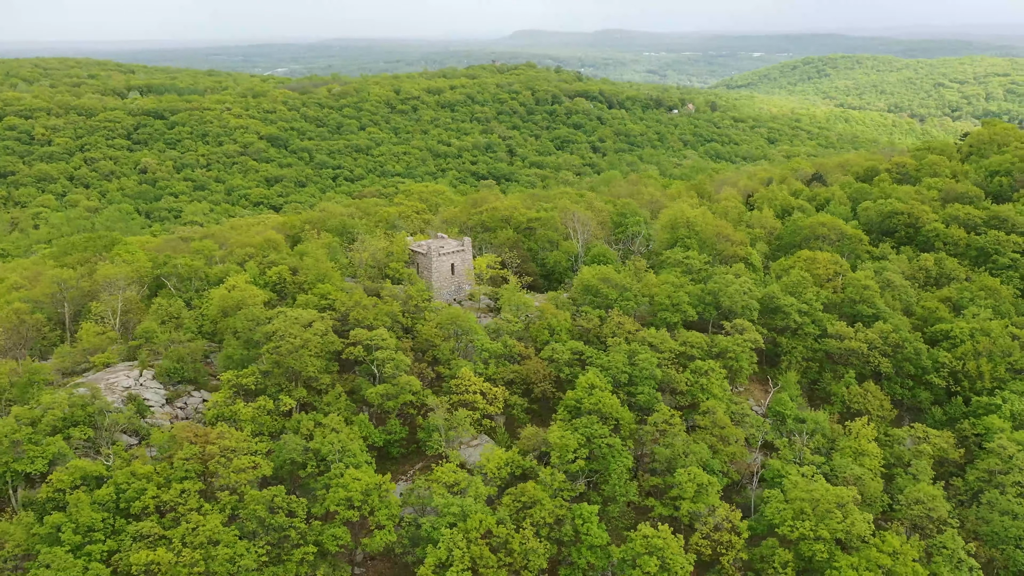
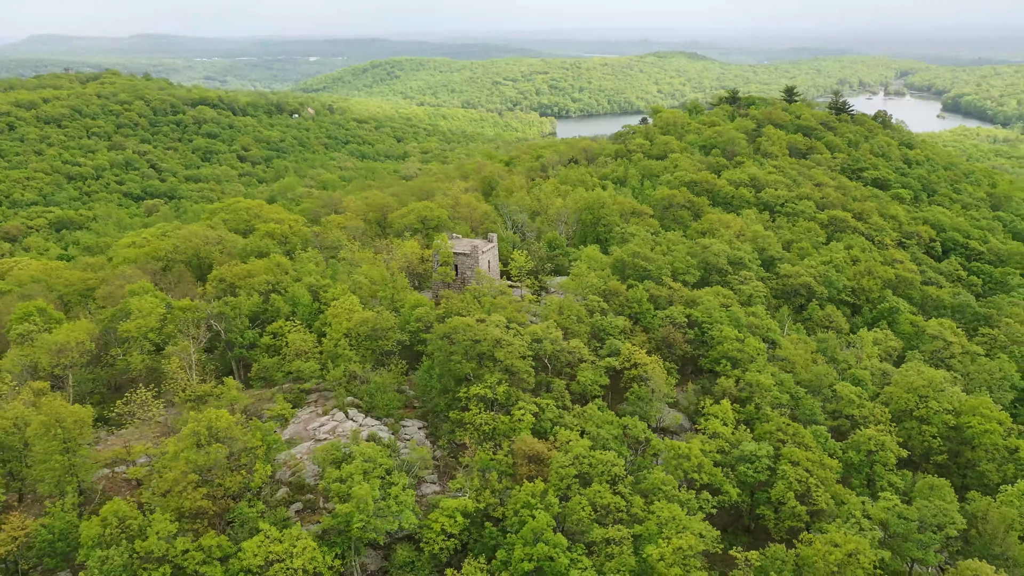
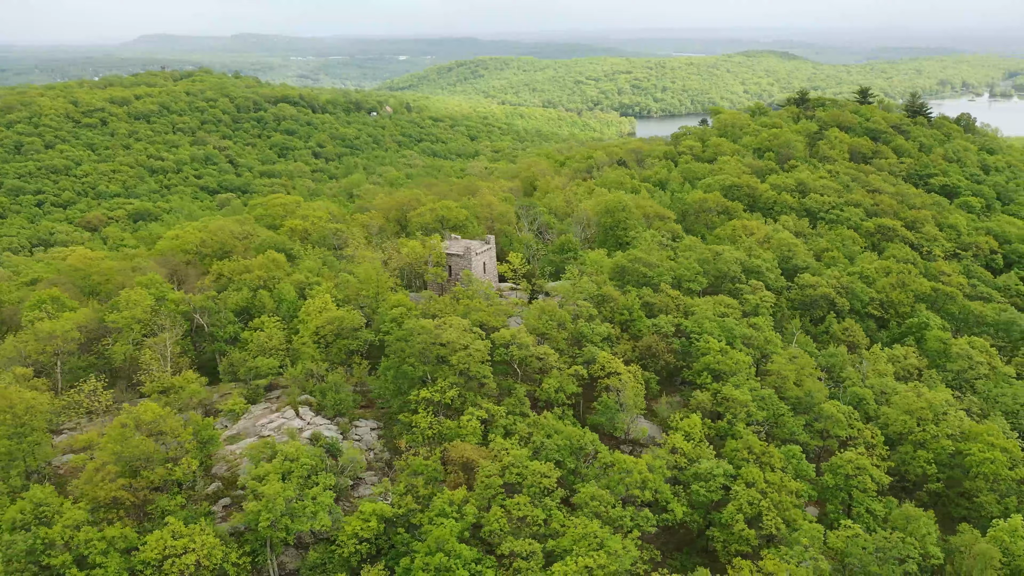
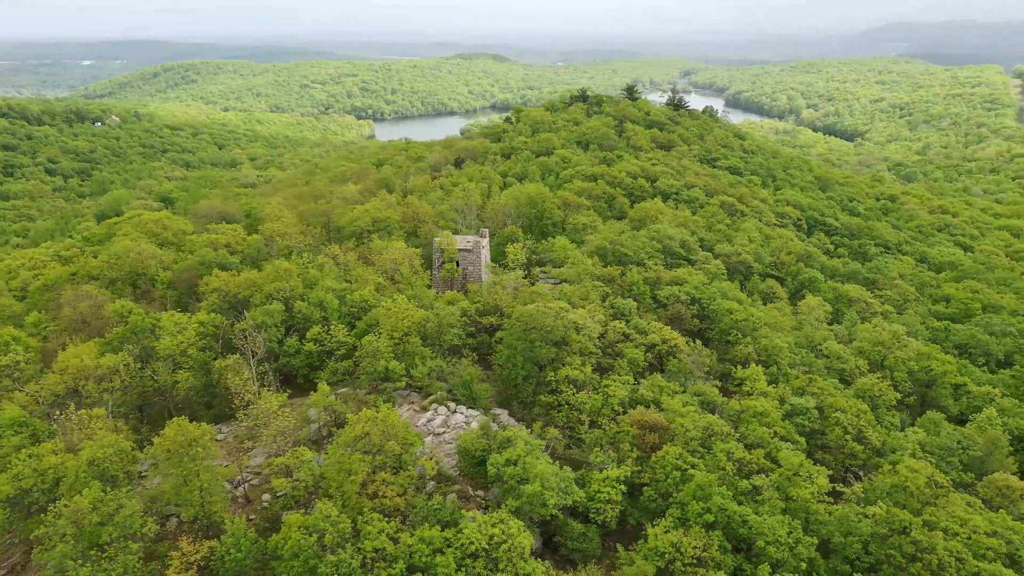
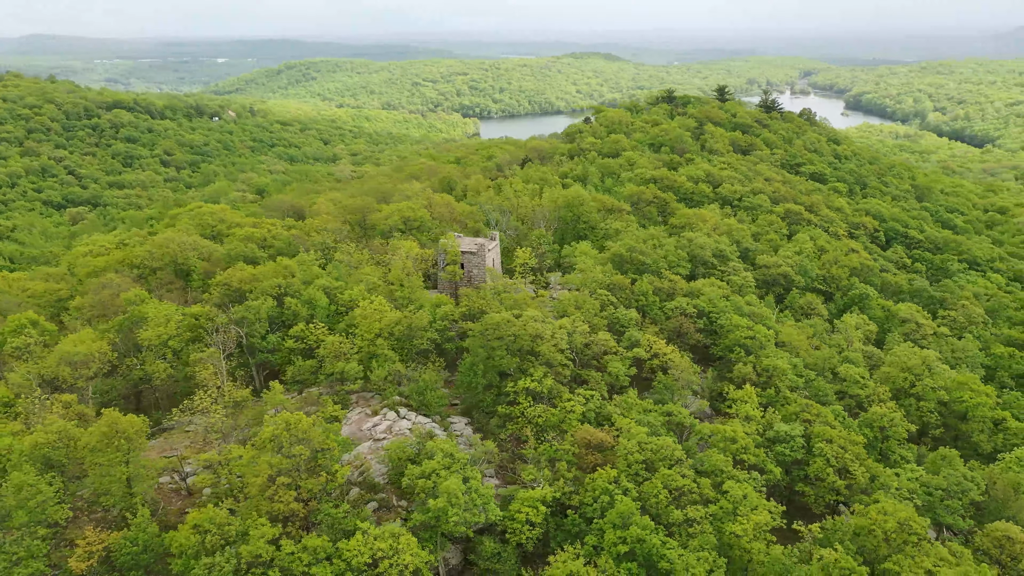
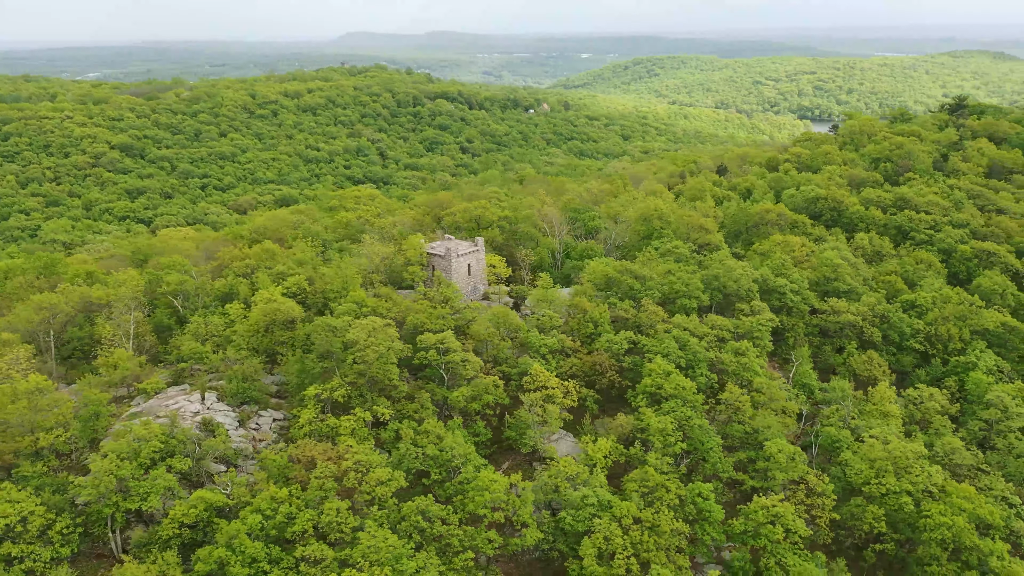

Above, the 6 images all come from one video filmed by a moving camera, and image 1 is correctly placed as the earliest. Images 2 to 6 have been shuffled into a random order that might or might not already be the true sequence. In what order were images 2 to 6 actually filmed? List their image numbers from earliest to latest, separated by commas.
6, 3, 2, 5, 4
